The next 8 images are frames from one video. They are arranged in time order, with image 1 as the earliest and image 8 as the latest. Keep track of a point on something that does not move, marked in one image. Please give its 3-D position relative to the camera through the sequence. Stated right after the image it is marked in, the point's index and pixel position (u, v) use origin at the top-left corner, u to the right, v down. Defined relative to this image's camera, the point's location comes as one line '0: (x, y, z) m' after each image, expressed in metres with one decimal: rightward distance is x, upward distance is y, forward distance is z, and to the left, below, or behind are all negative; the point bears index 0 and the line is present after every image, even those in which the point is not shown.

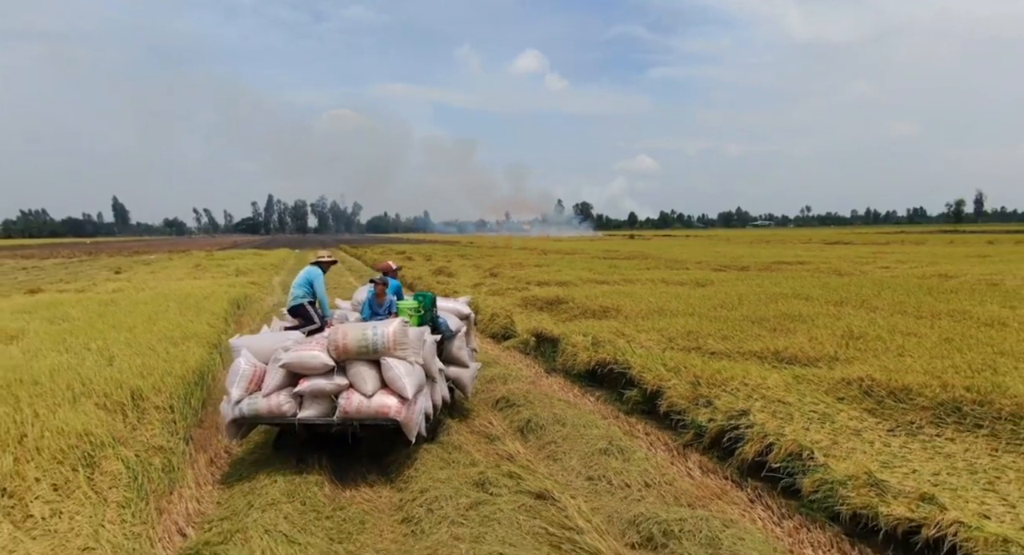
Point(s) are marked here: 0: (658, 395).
0: (+1.5, -1.2, +6.1) m
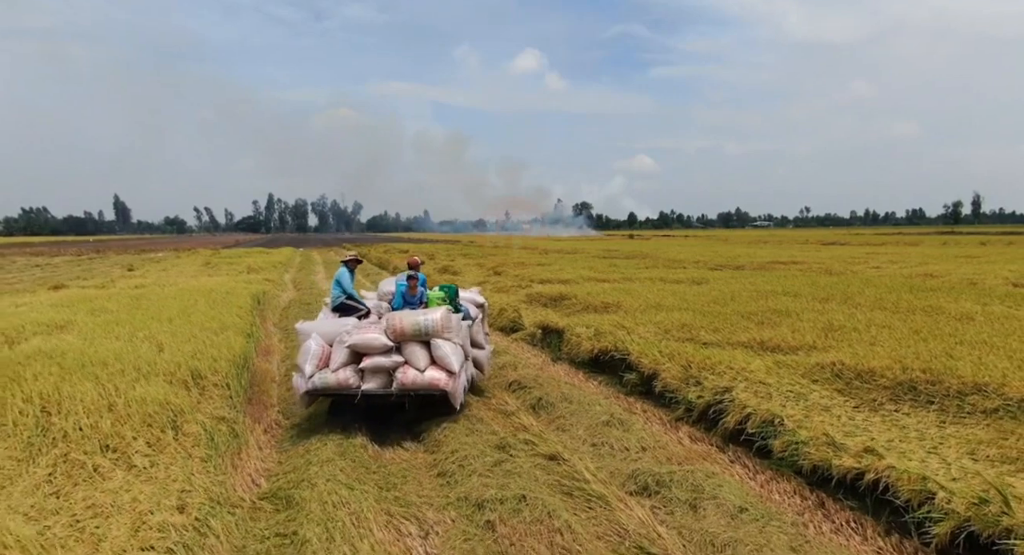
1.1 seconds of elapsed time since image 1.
0: (+1.6, -1.1, +6.9) m
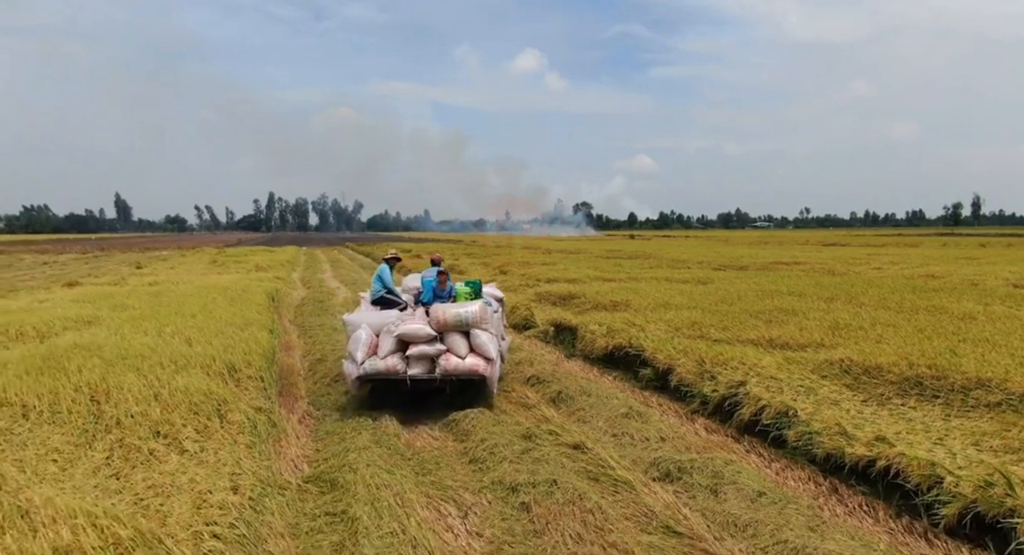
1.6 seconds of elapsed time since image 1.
0: (+1.9, -1.1, +7.2) m
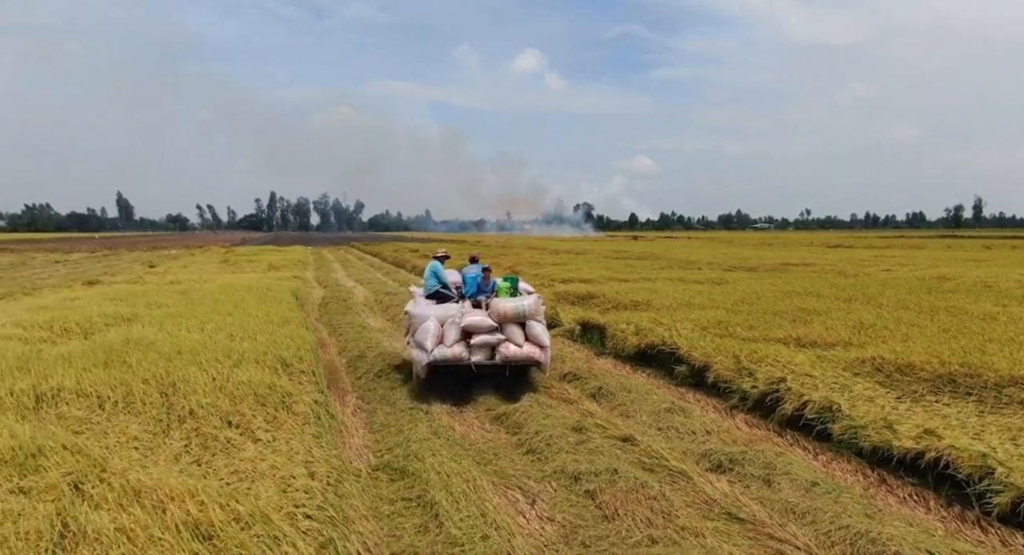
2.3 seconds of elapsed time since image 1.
0: (+2.4, -1.1, +7.4) m
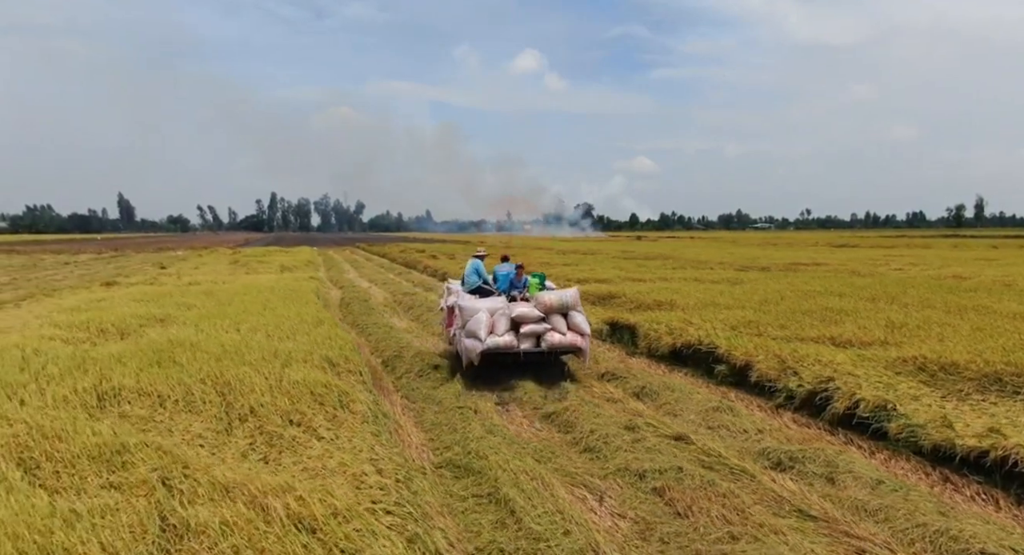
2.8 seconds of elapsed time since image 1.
0: (+2.9, -1.1, +7.5) m
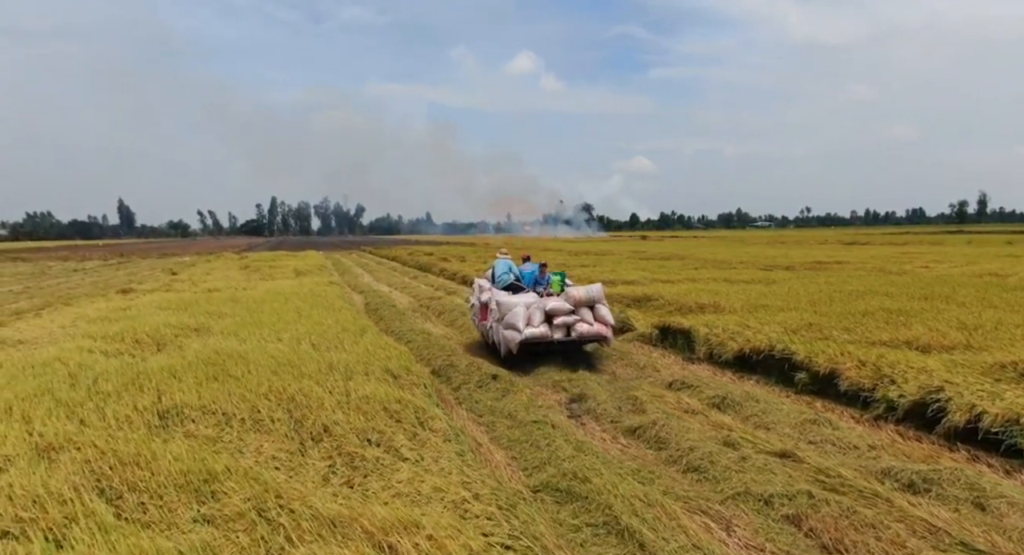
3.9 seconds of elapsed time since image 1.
0: (+3.7, -1.2, +7.1) m
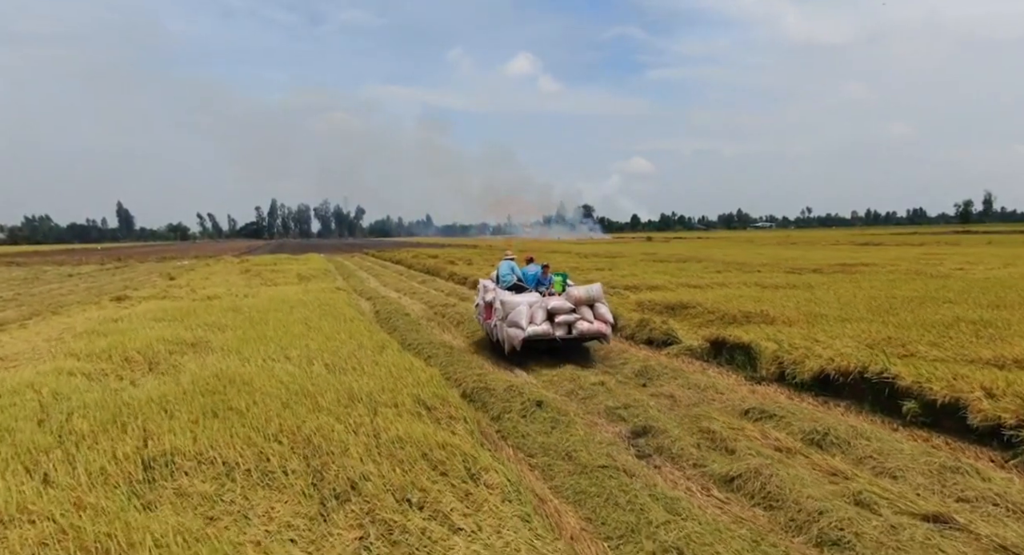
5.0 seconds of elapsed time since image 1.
0: (+4.3, -1.3, +5.9) m
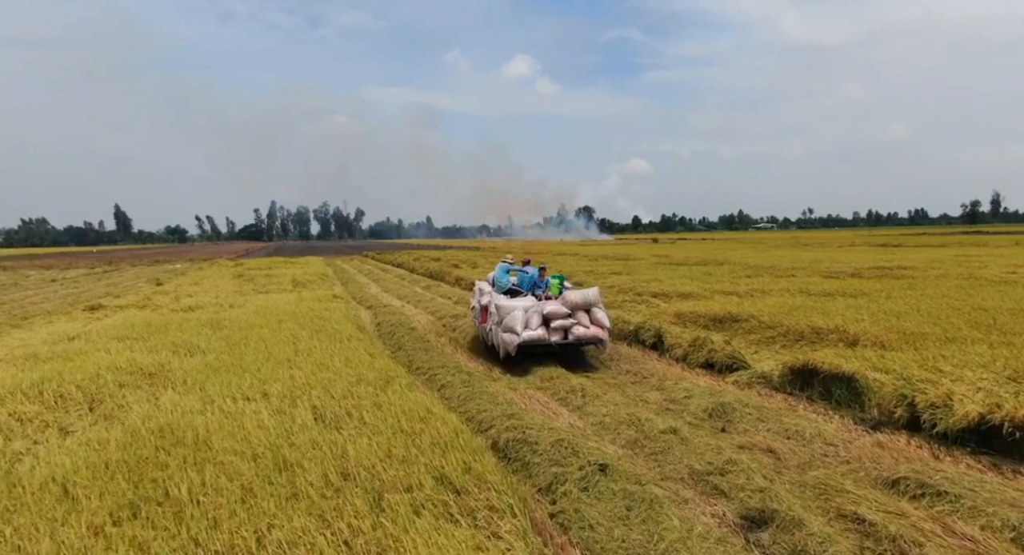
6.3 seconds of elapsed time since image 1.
0: (+4.7, -1.4, +4.0) m
